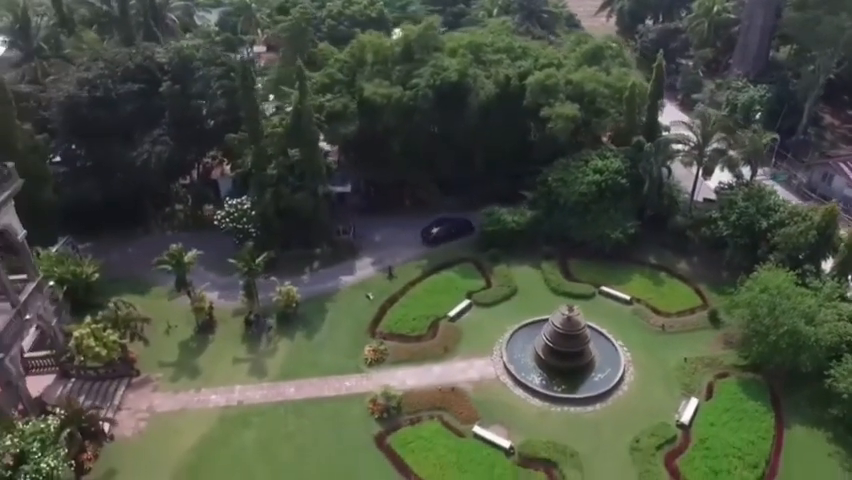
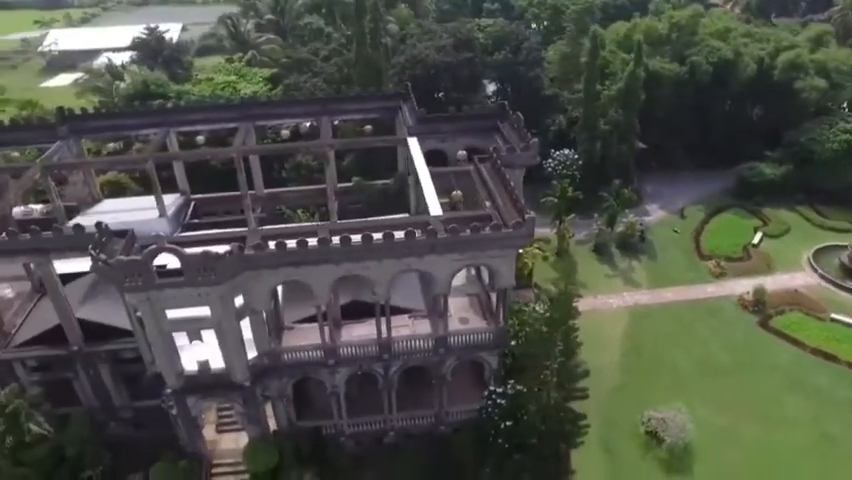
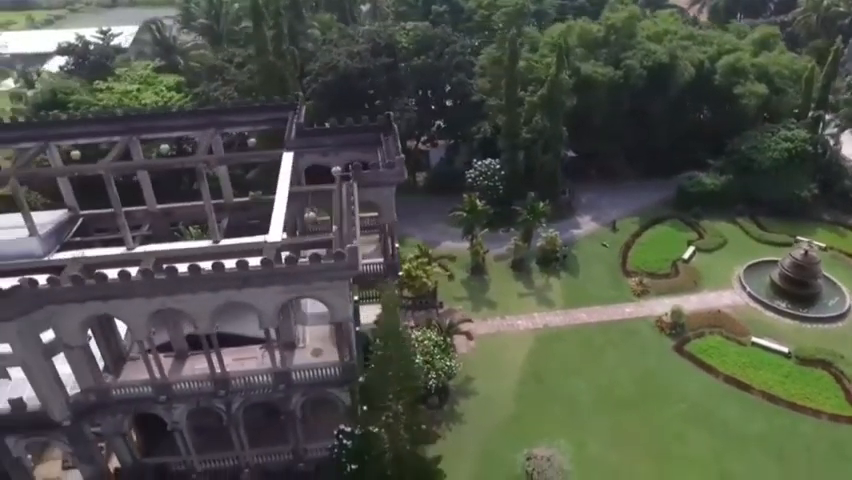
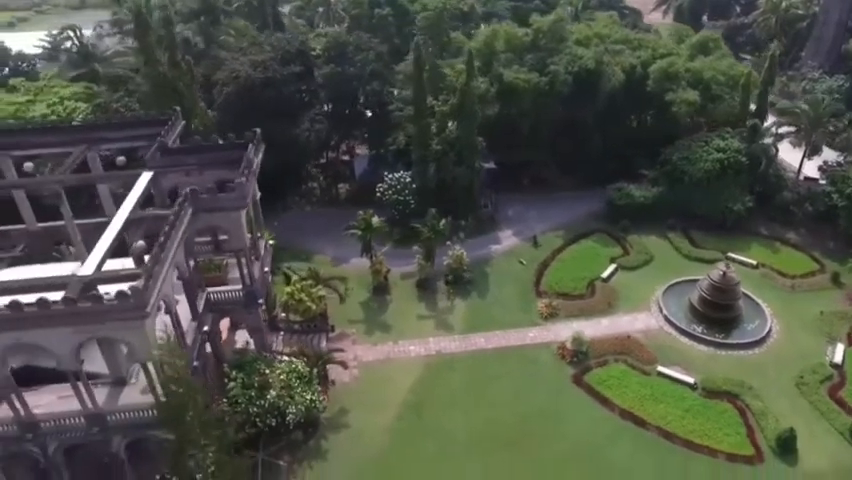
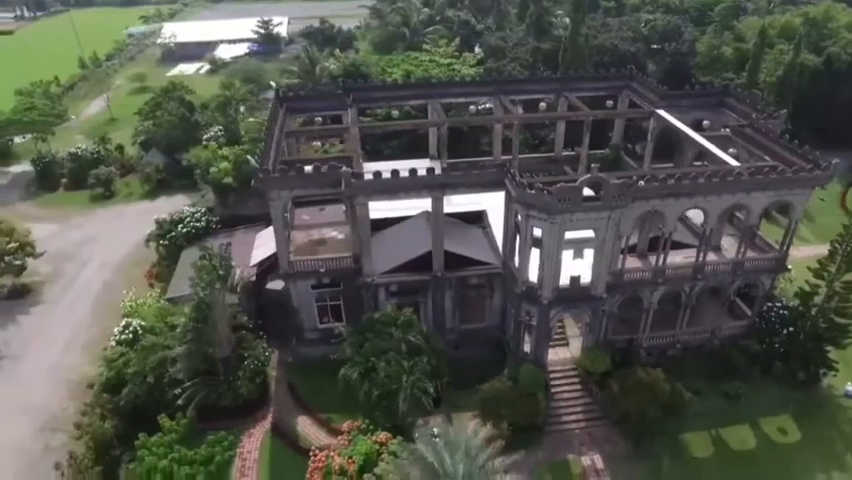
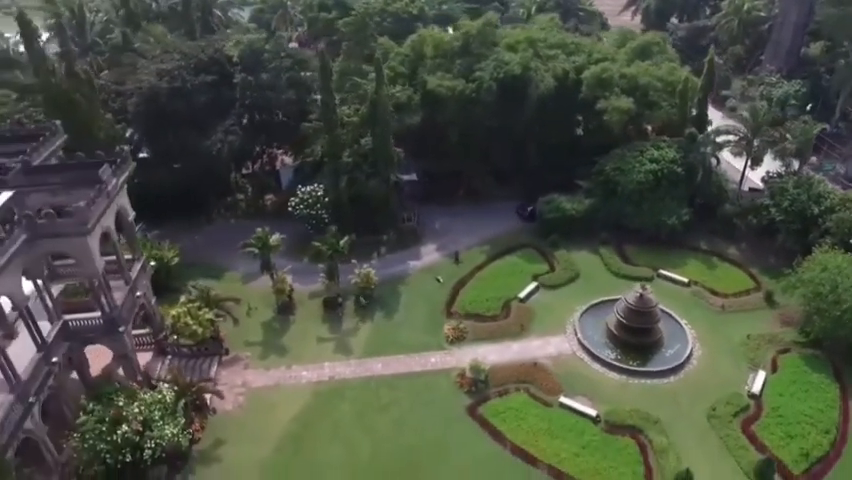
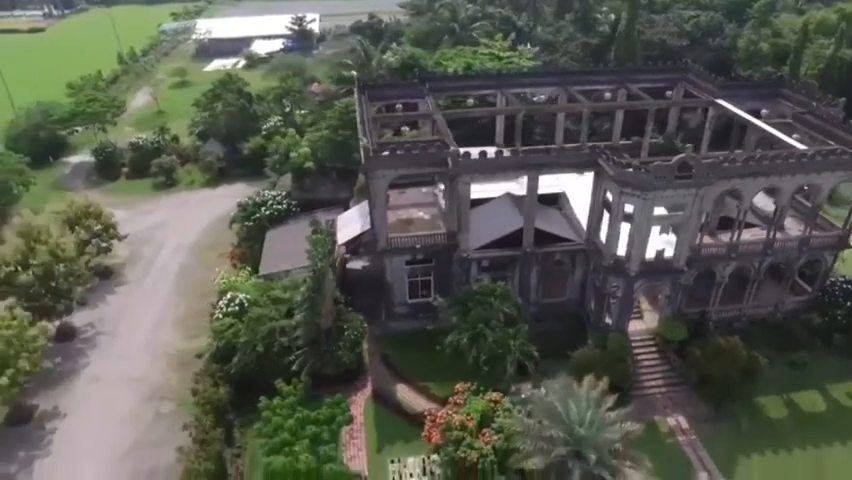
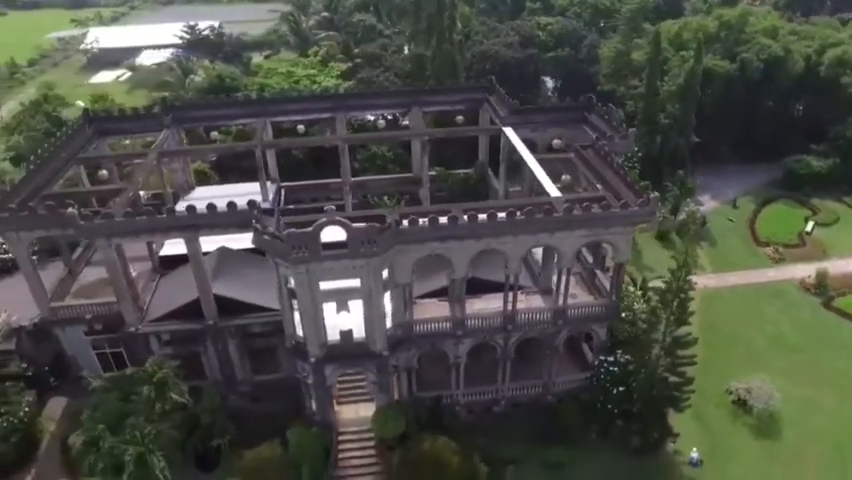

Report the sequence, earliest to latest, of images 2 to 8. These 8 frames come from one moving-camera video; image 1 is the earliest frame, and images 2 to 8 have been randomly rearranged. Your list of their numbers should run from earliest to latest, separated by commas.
6, 4, 3, 2, 8, 5, 7
